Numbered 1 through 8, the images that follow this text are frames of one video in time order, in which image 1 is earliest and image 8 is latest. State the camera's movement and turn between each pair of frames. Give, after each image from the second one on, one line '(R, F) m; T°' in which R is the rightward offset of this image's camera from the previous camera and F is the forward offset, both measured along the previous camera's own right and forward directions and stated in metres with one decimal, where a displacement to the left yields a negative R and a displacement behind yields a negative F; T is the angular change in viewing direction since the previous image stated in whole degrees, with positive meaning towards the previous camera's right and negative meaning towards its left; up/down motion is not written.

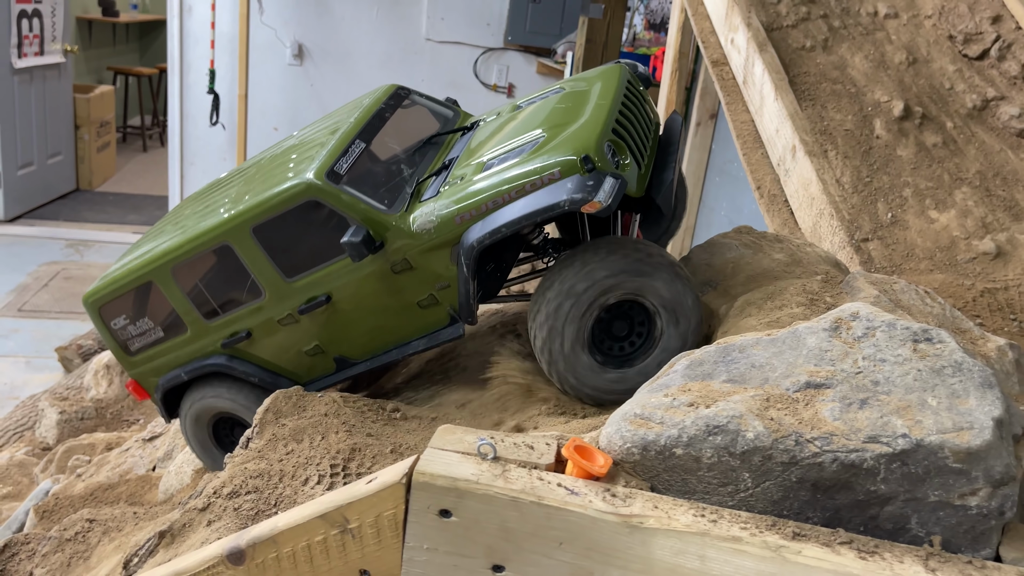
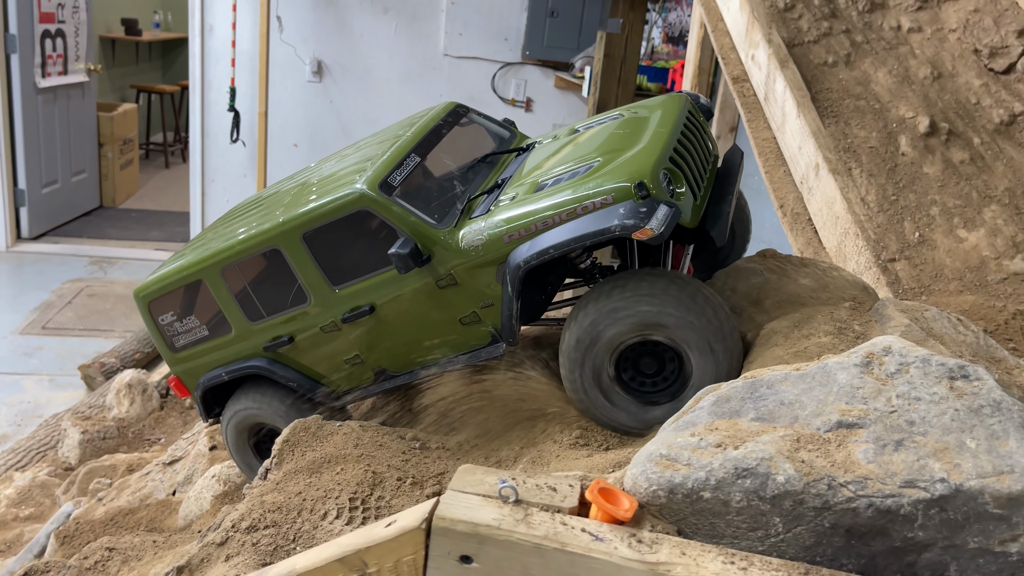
(0.0, 0.0) m; -1°
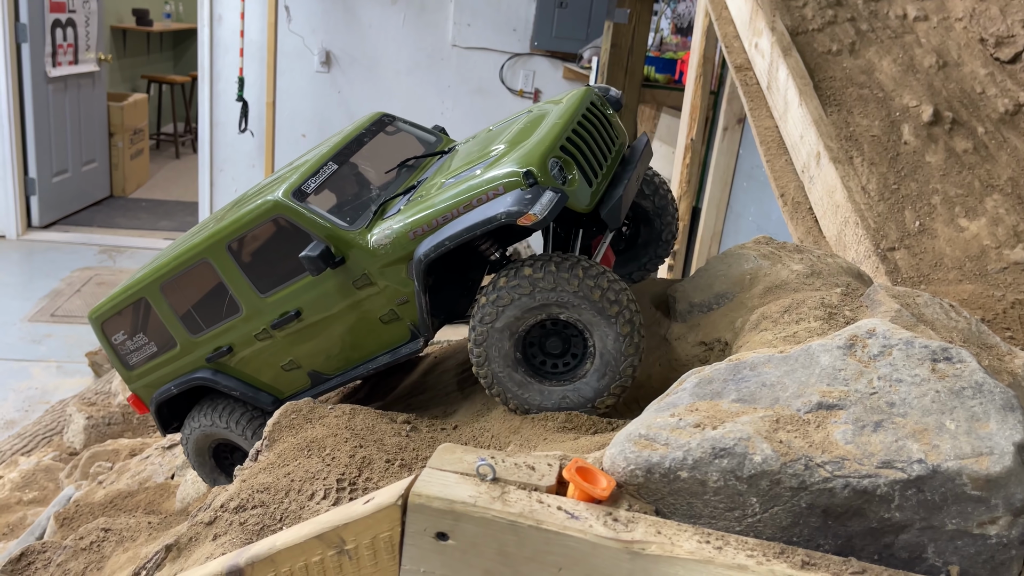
(+0.1, 0.0) m; -1°
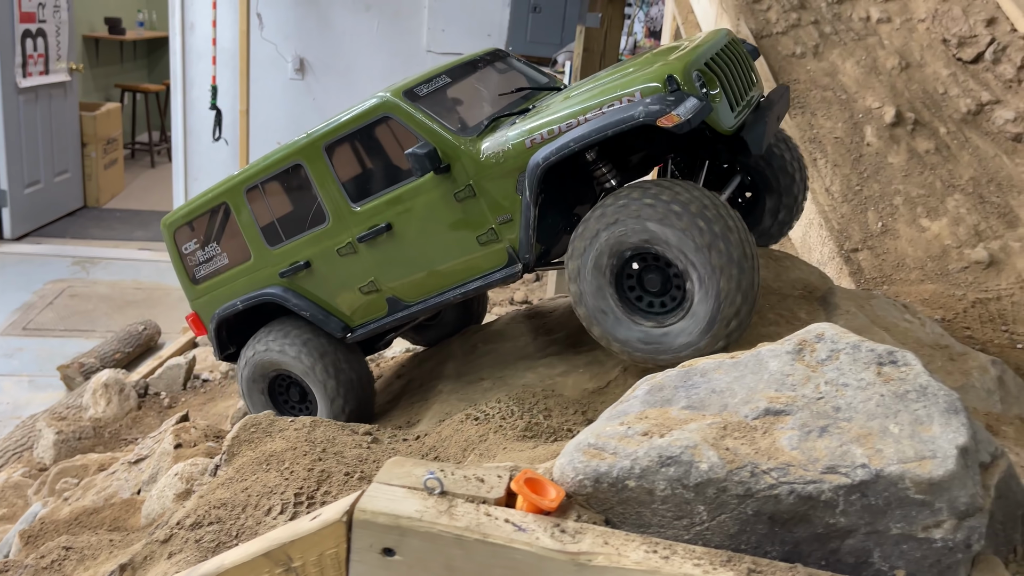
(+0.1, 0.0) m; +1°
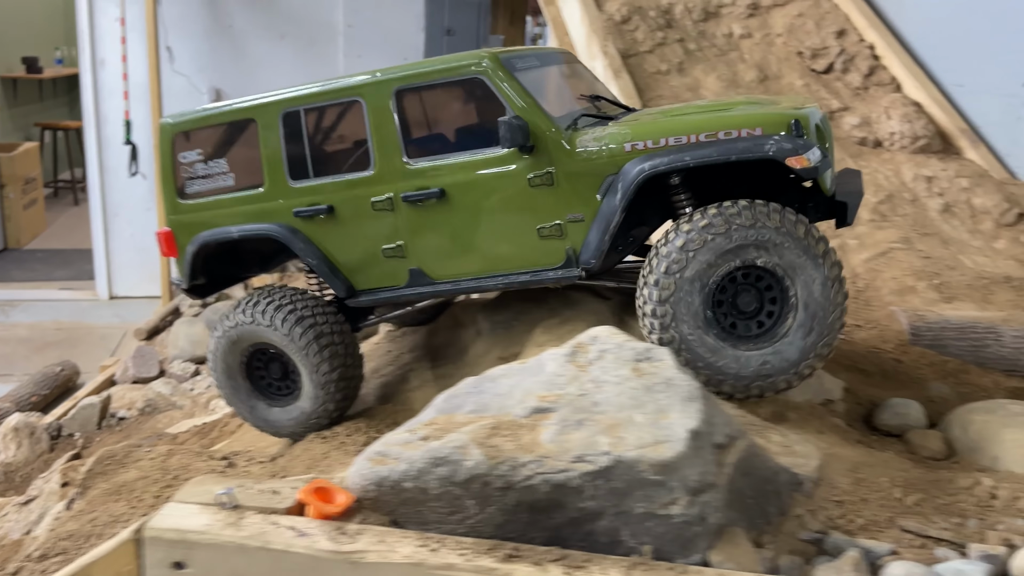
(+0.4, -0.2) m; +4°
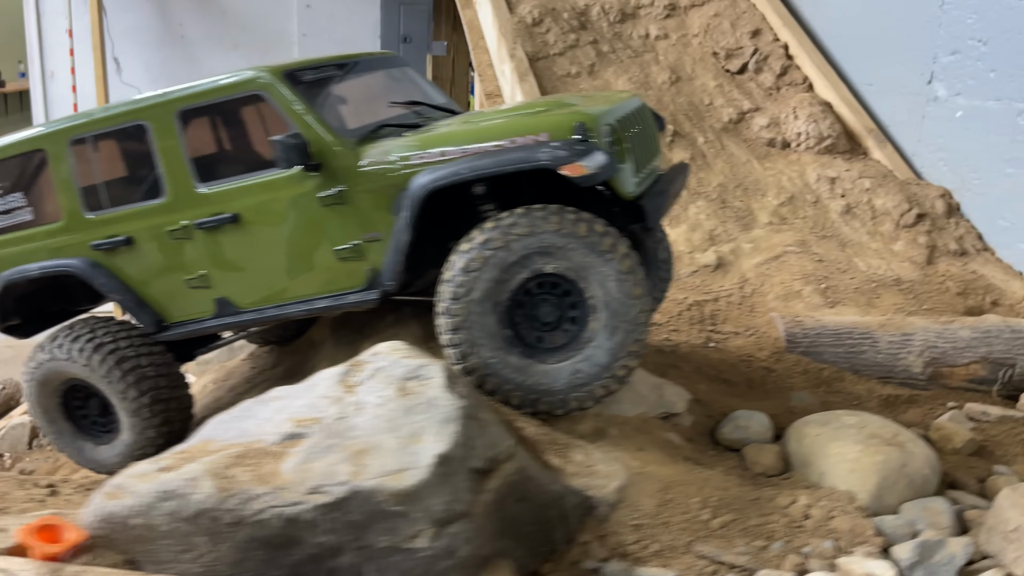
(+0.5, +0.1) m; +1°
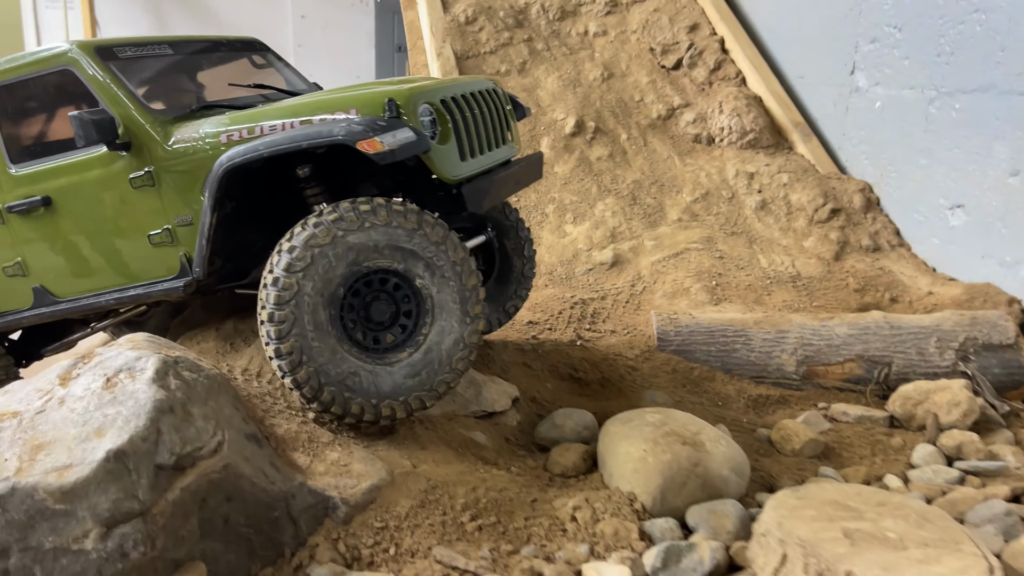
(+0.7, +0.1) m; -3°
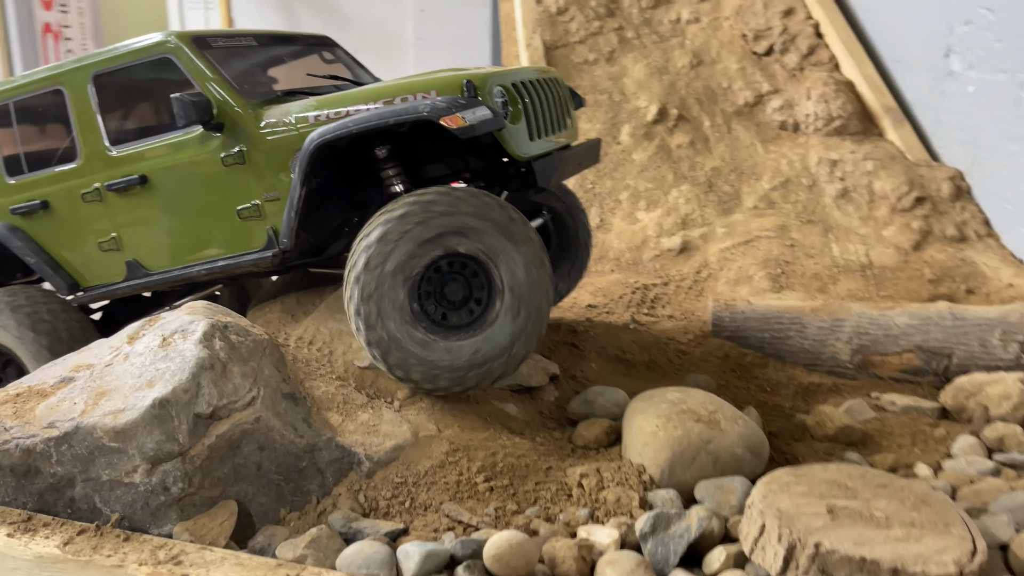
(+0.3, -0.1) m; -9°
